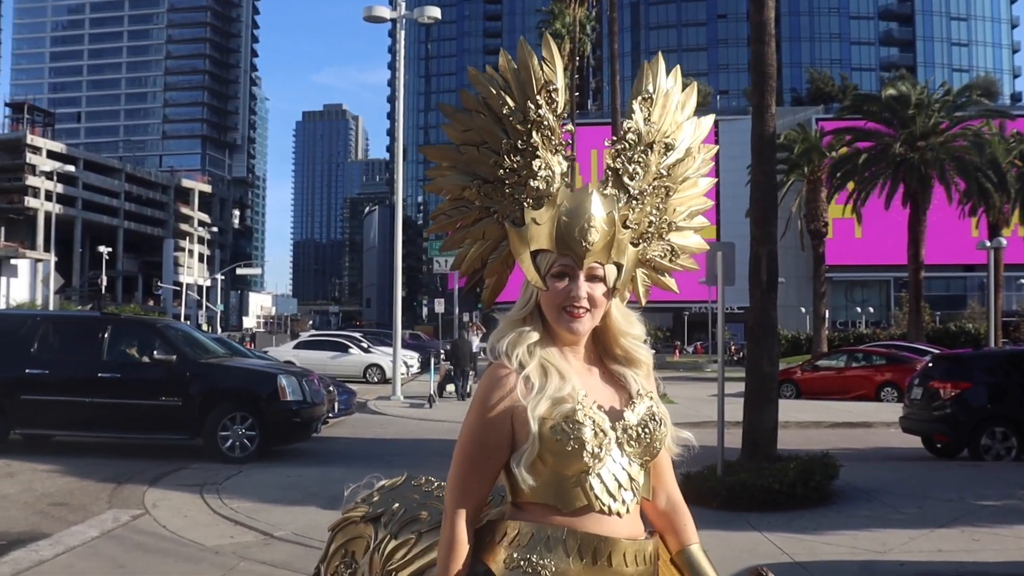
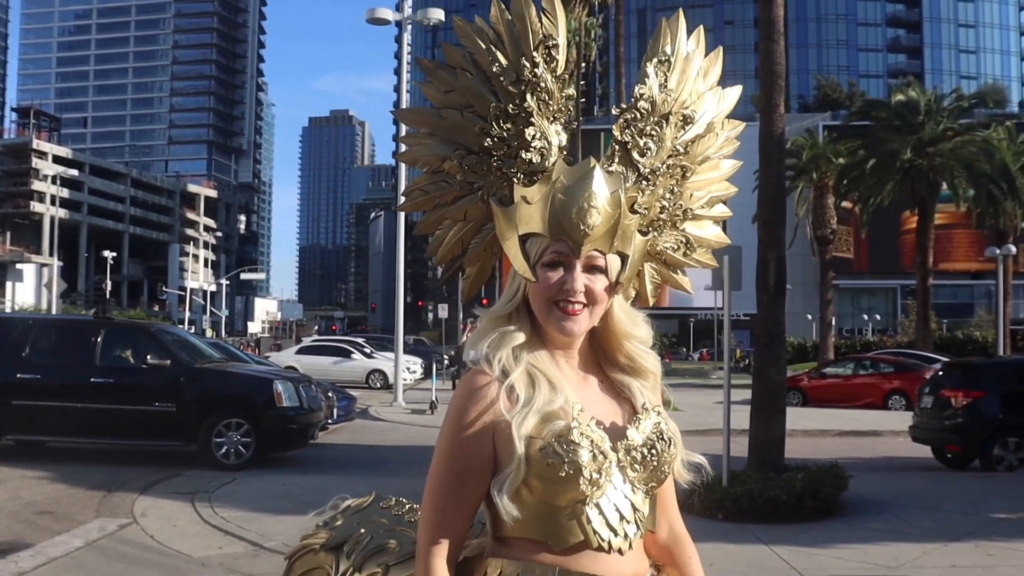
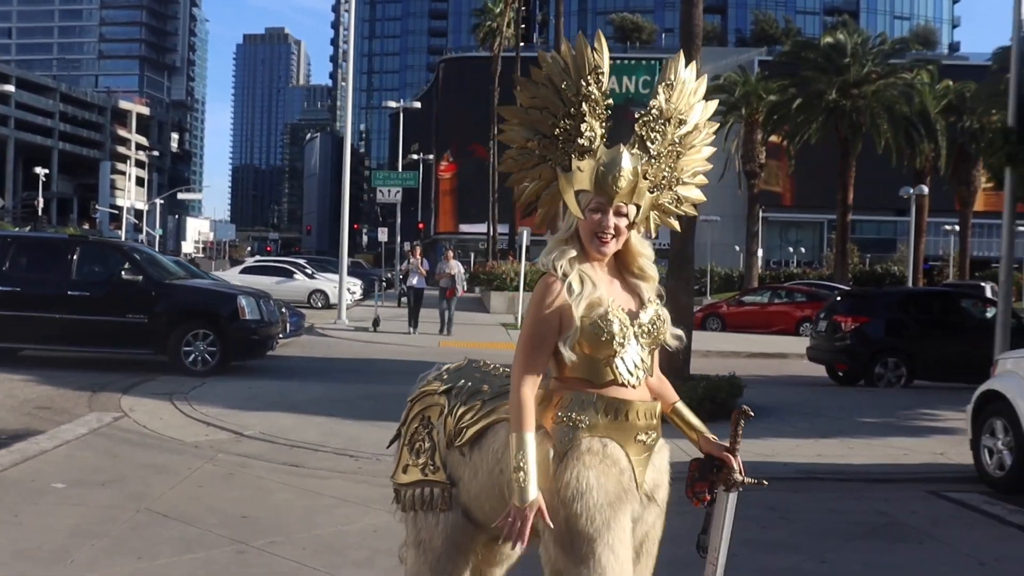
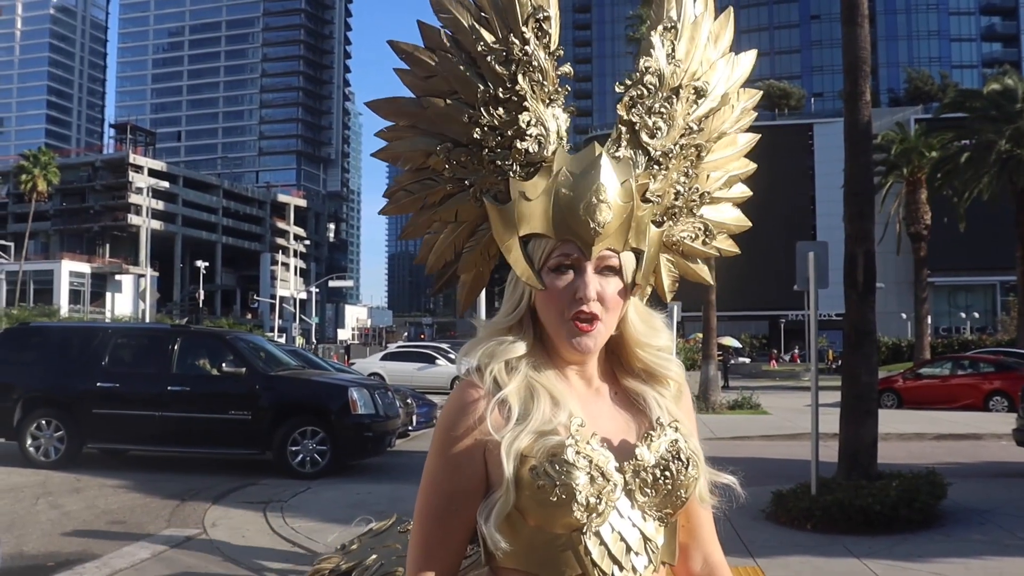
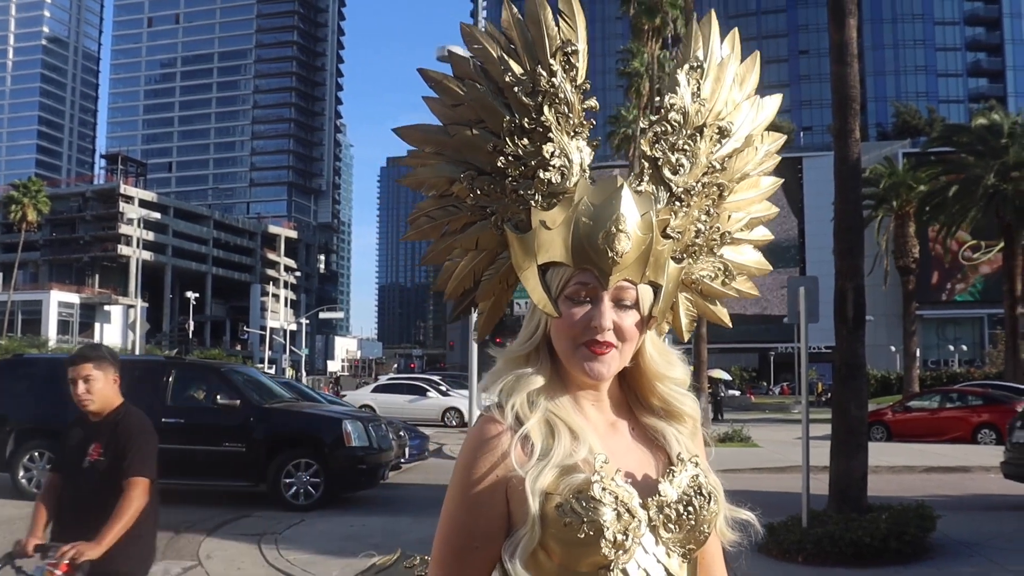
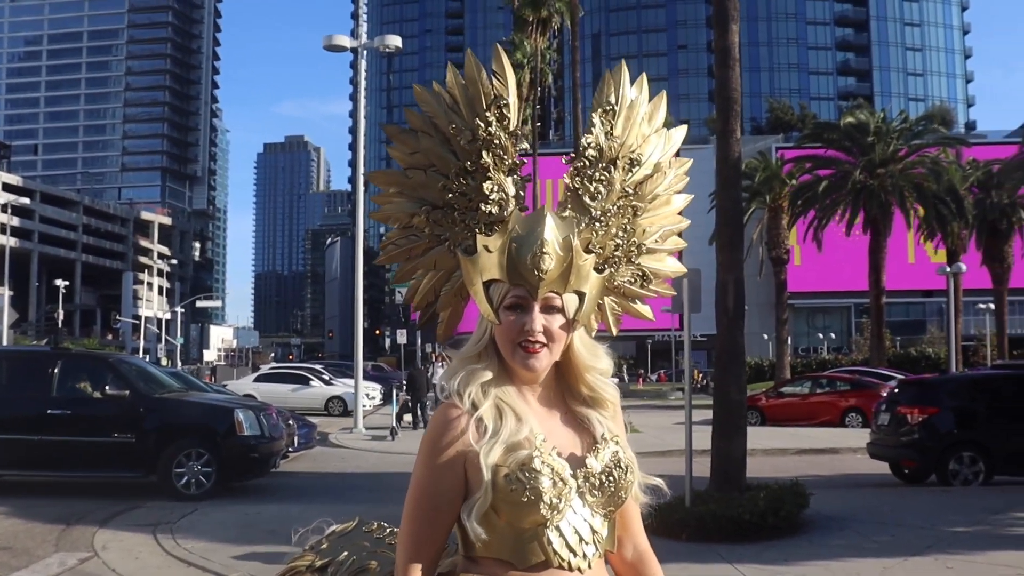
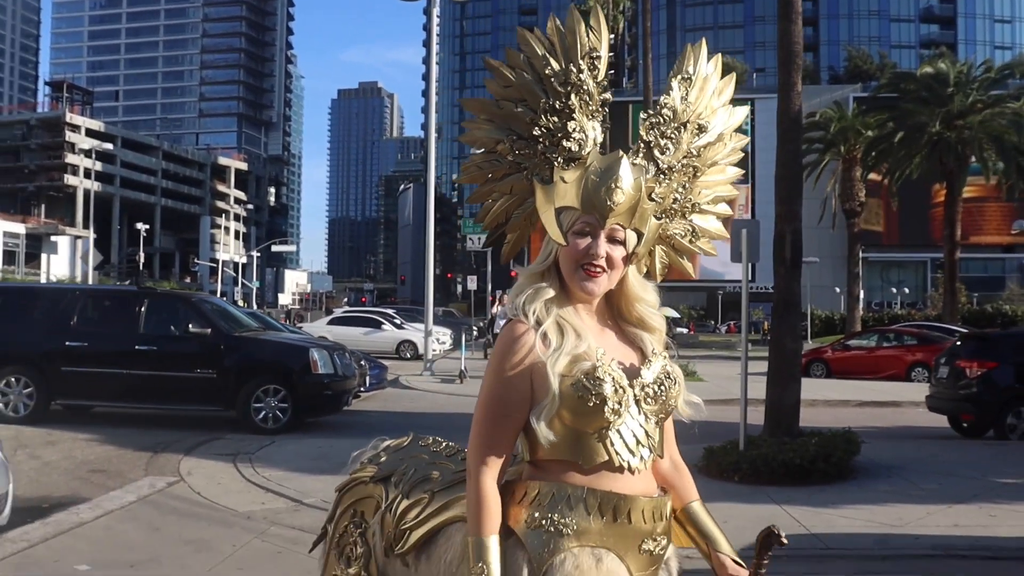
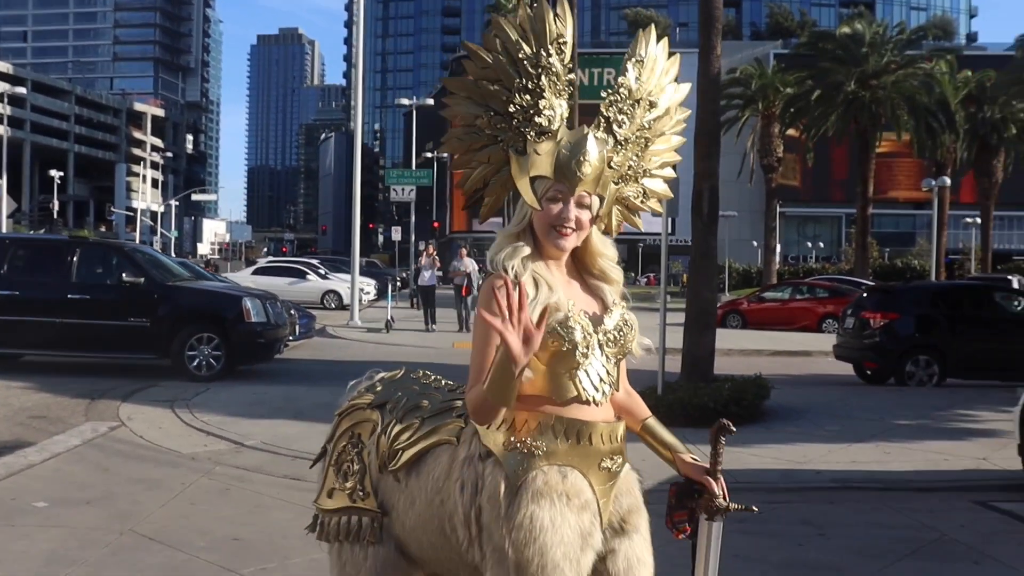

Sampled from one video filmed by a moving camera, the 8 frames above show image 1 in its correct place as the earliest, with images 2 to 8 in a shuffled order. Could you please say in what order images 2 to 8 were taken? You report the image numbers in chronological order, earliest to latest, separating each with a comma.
6, 4, 5, 2, 7, 8, 3
